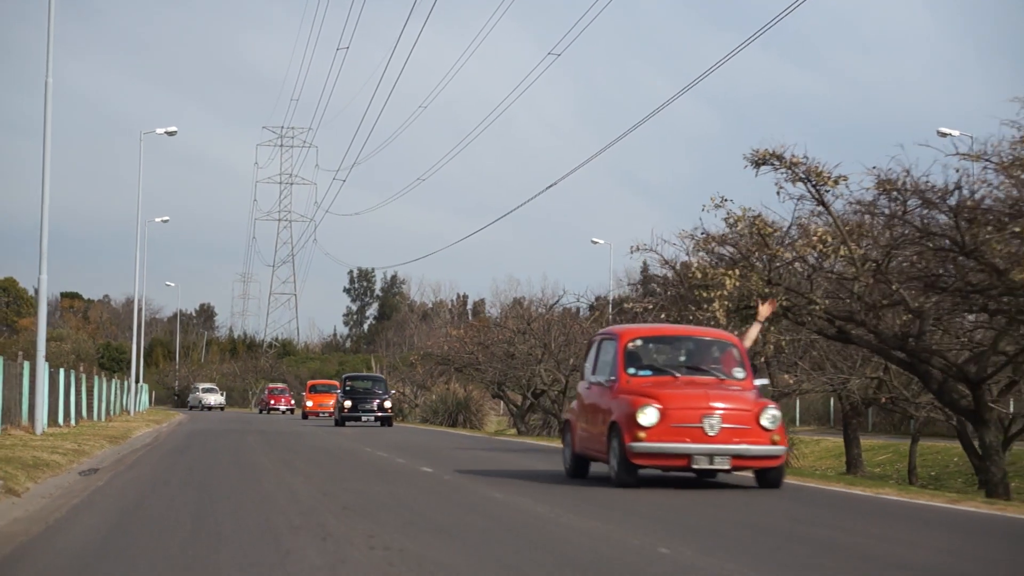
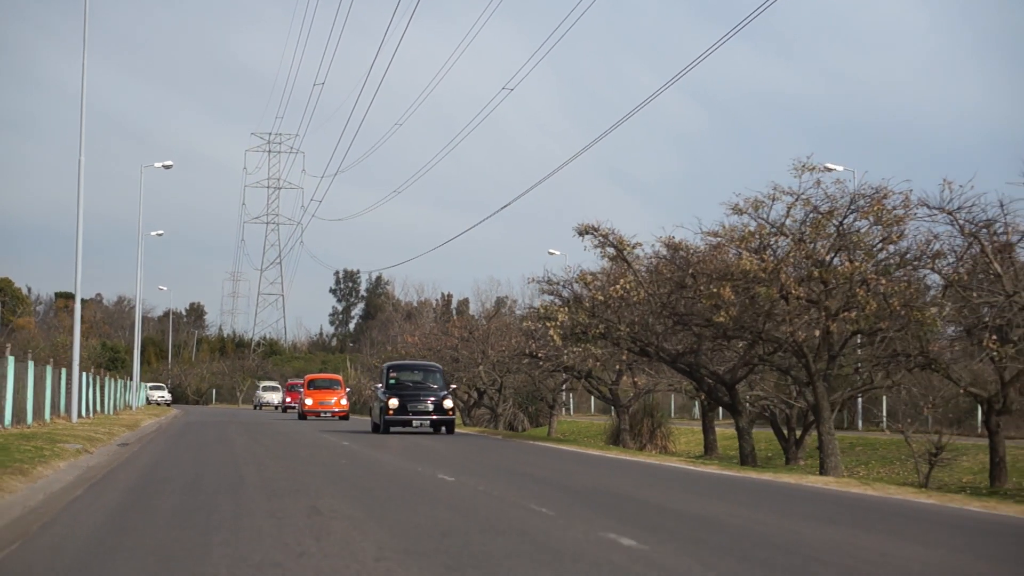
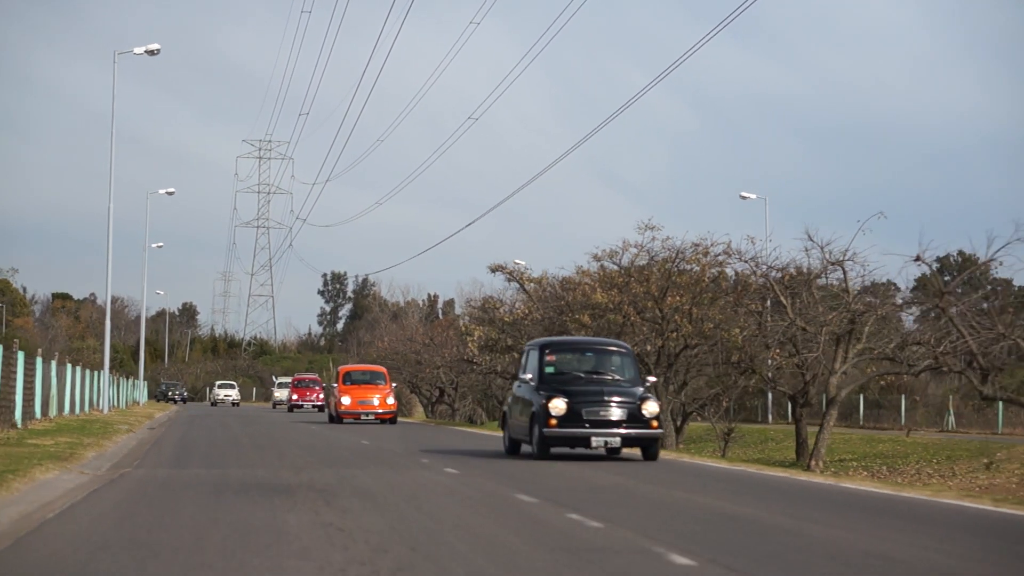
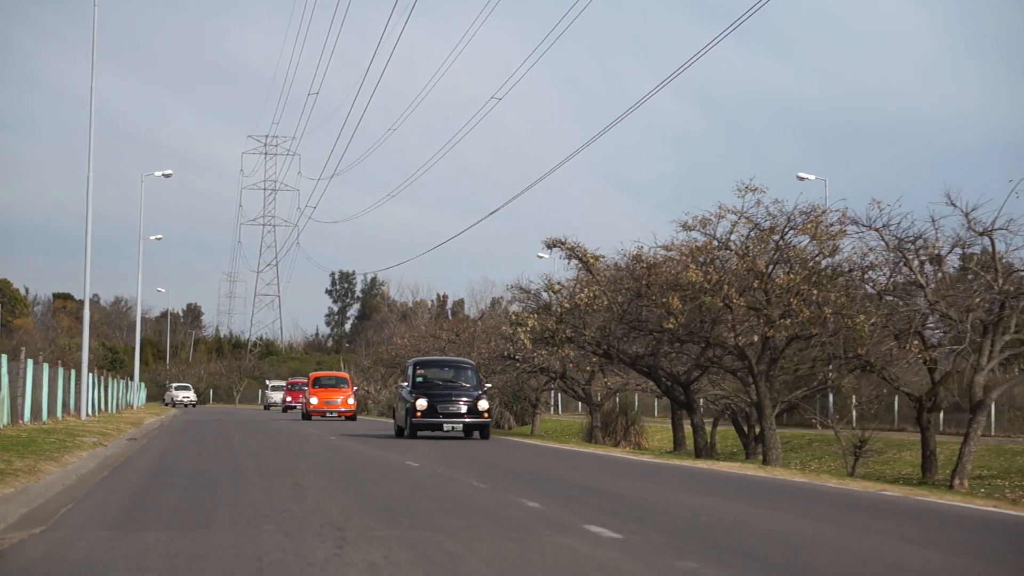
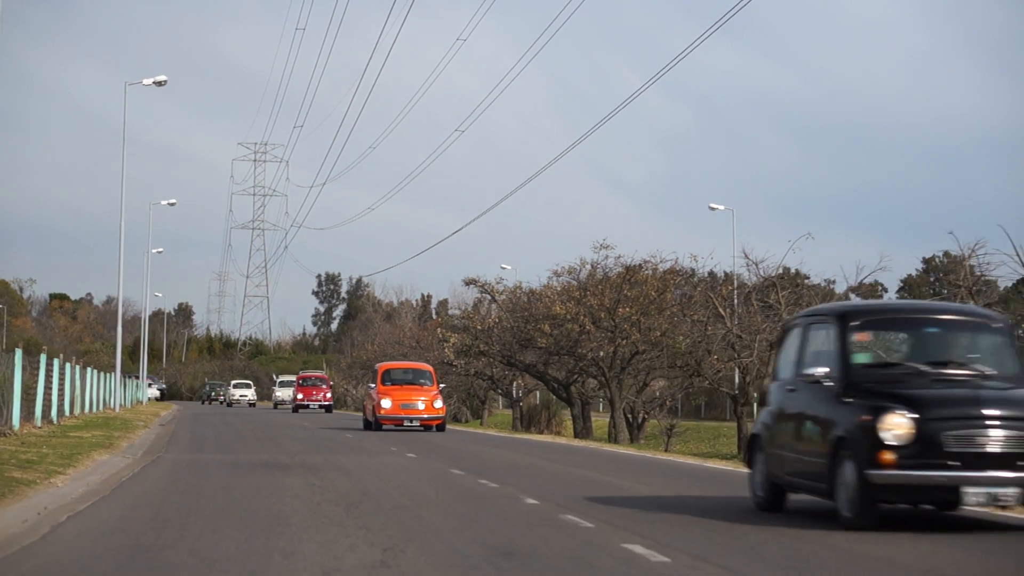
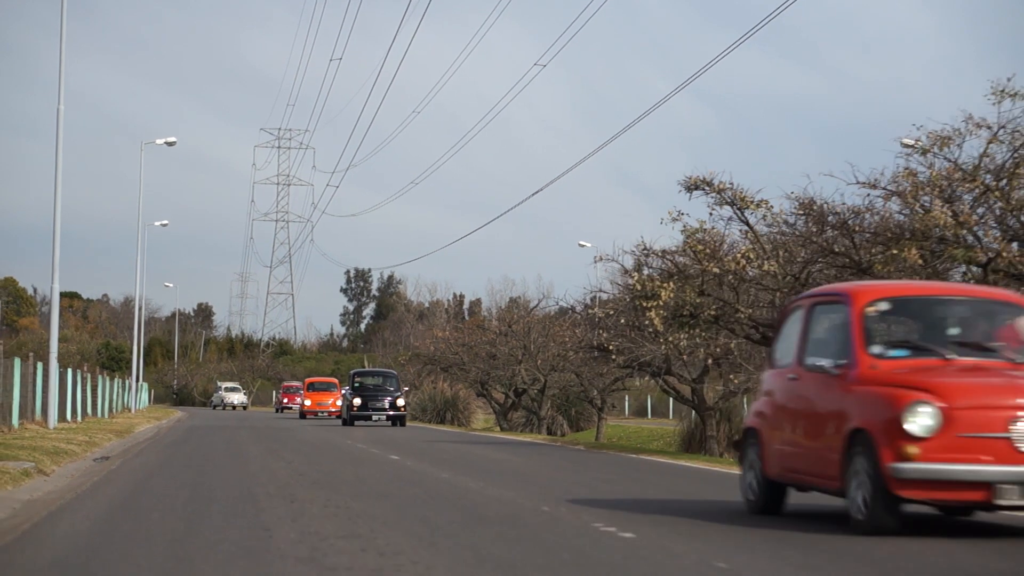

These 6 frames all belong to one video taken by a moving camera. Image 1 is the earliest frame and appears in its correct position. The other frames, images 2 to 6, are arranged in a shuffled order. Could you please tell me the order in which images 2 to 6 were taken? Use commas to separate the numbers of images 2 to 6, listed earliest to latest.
6, 2, 4, 3, 5
